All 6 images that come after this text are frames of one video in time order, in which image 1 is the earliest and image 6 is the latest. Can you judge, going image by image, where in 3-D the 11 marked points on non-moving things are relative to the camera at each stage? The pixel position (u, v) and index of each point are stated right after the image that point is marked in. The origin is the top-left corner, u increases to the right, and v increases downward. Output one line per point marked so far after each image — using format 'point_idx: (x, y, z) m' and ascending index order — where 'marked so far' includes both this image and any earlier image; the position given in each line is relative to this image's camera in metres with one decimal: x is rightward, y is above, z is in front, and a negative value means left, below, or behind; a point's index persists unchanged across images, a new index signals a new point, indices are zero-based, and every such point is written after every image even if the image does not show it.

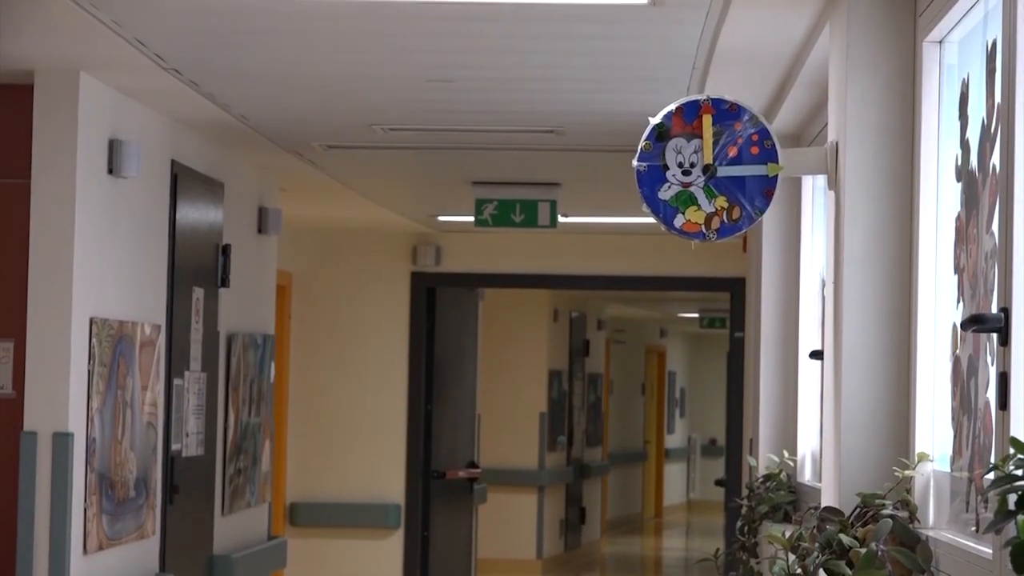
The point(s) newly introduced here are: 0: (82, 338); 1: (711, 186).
0: (-1.1, -0.1, +3.1) m
1: (+0.5, +0.2, +2.9) m
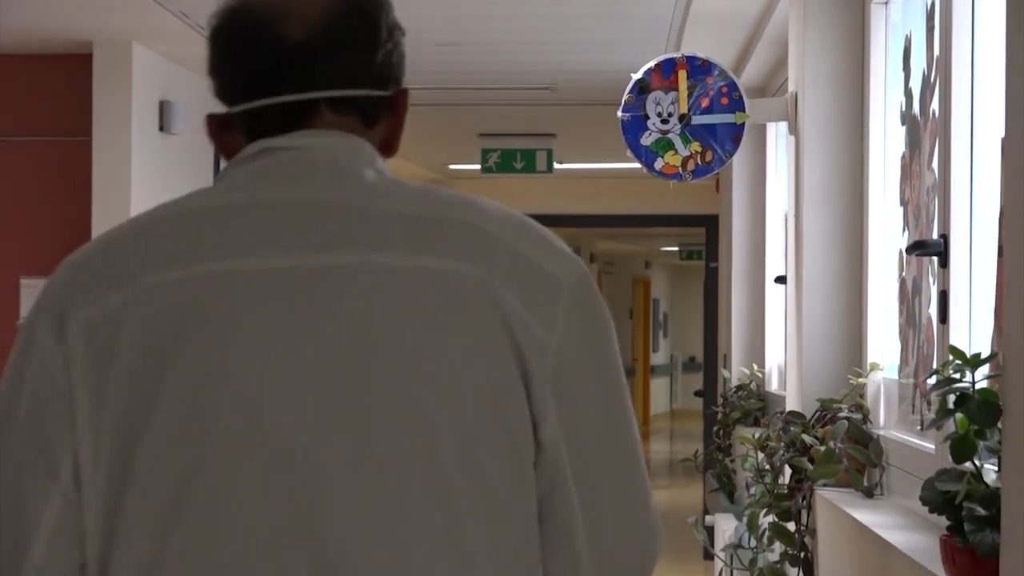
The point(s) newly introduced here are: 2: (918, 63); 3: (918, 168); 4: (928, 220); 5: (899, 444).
0: (-1.1, 0.0, +3.6) m
1: (+0.5, +0.4, +3.4) m
2: (+1.1, +0.6, +3.3) m
3: (+1.1, +0.3, +3.2) m
4: (+1.1, +0.2, +3.1) m
5: (+1.0, -0.4, +3.4) m
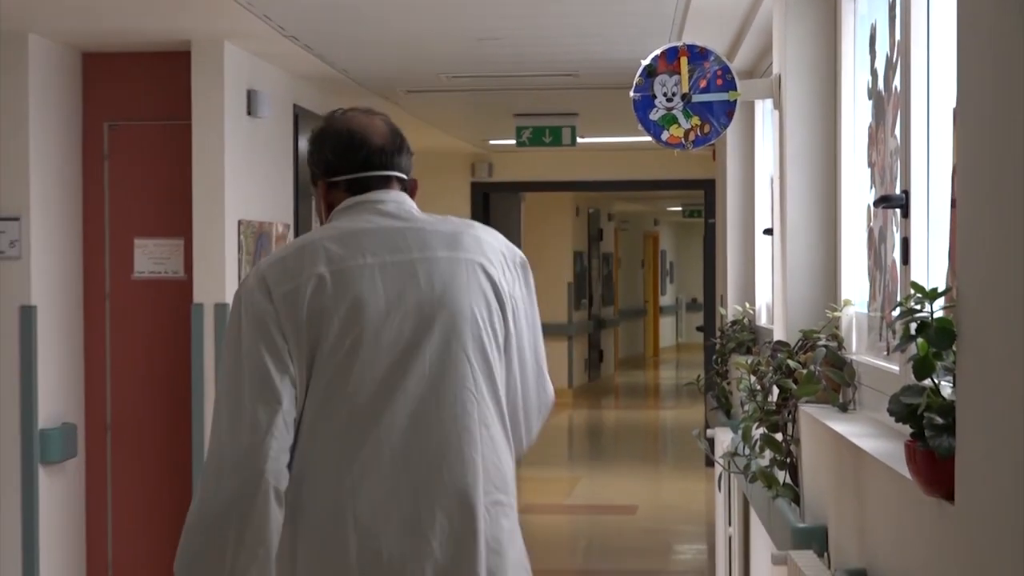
0: (-1.0, +0.2, +4.3) m
1: (+0.6, +0.6, +4.1) m
2: (+1.2, +0.8, +4.0) m
3: (+1.2, +0.5, +3.9) m
4: (+1.2, +0.3, +3.8) m
5: (+1.2, -0.3, +4.1) m
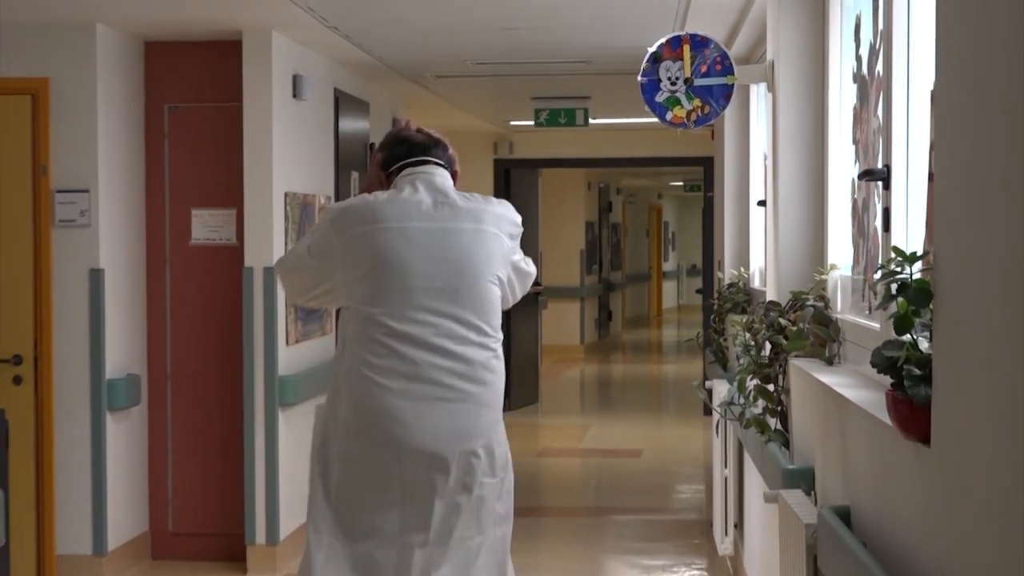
0: (-0.9, +0.3, +4.8) m
1: (+0.6, +0.7, +4.6) m
2: (+1.2, +0.9, +4.4) m
3: (+1.2, +0.6, +4.4) m
4: (+1.2, +0.5, +4.3) m
5: (+1.2, -0.1, +4.6) m
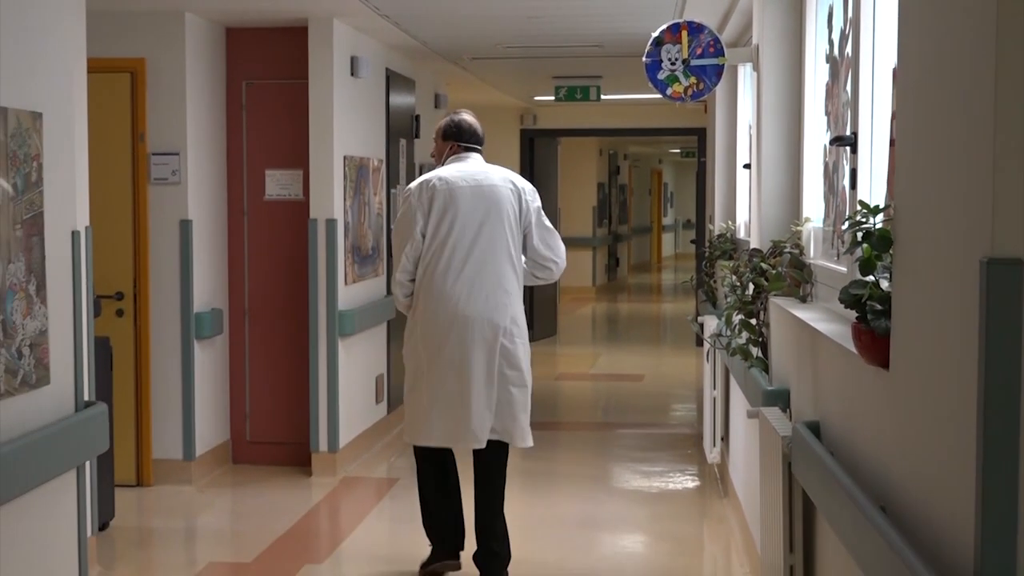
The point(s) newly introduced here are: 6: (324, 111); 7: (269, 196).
0: (-0.8, +0.5, +5.7) m
1: (+0.8, +0.9, +5.5) m
2: (+1.3, +1.1, +5.3) m
3: (+1.3, +0.8, +5.3) m
4: (+1.3, +0.7, +5.1) m
5: (+1.3, +0.1, +5.5) m
6: (-0.8, +0.8, +5.6) m
7: (-1.1, +0.4, +5.9) m
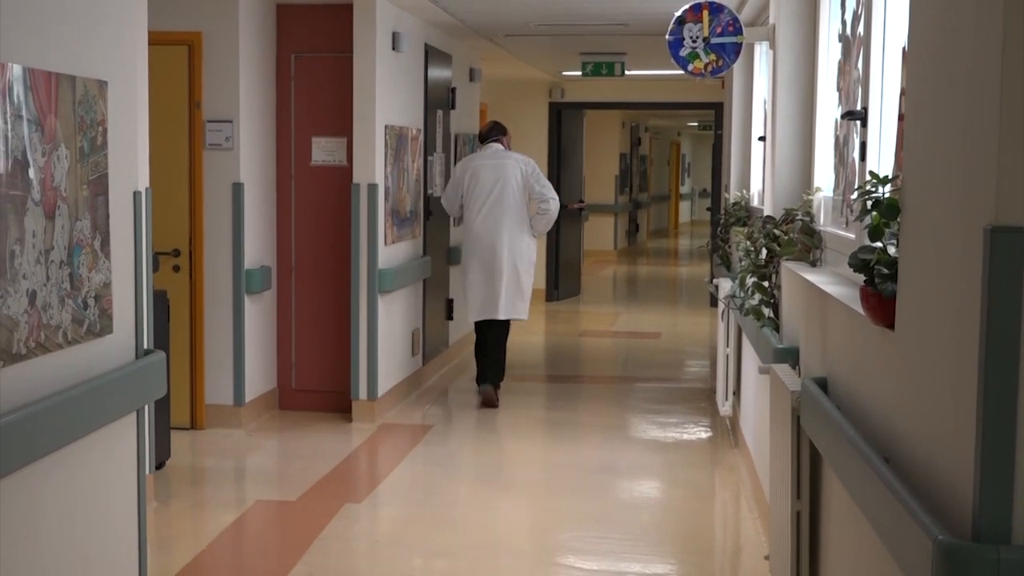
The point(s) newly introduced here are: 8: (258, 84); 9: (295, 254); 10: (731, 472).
0: (-0.6, +0.7, +6.1) m
1: (+0.9, +1.1, +5.9) m
2: (+1.5, +1.3, +5.7) m
3: (+1.5, +1.0, +5.7) m
4: (+1.5, +0.8, +5.5) m
5: (+1.5, +0.3, +5.9) m
6: (-0.7, +1.0, +6.1) m
7: (-1.0, +0.6, +6.3) m
8: (-1.2, +1.0, +6.1) m
9: (-1.1, +0.2, +6.3) m
10: (+1.0, -0.8, +5.7) m
